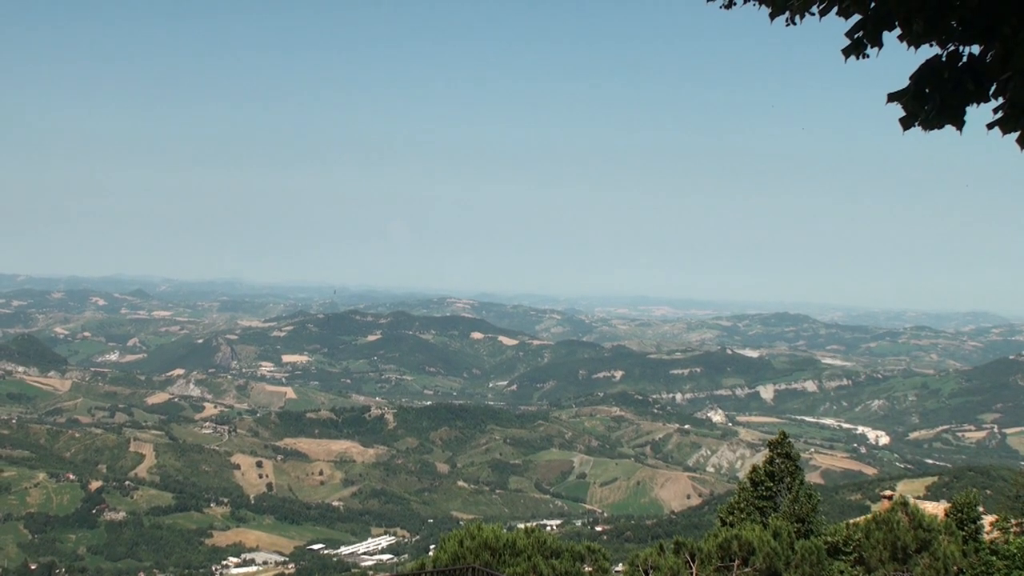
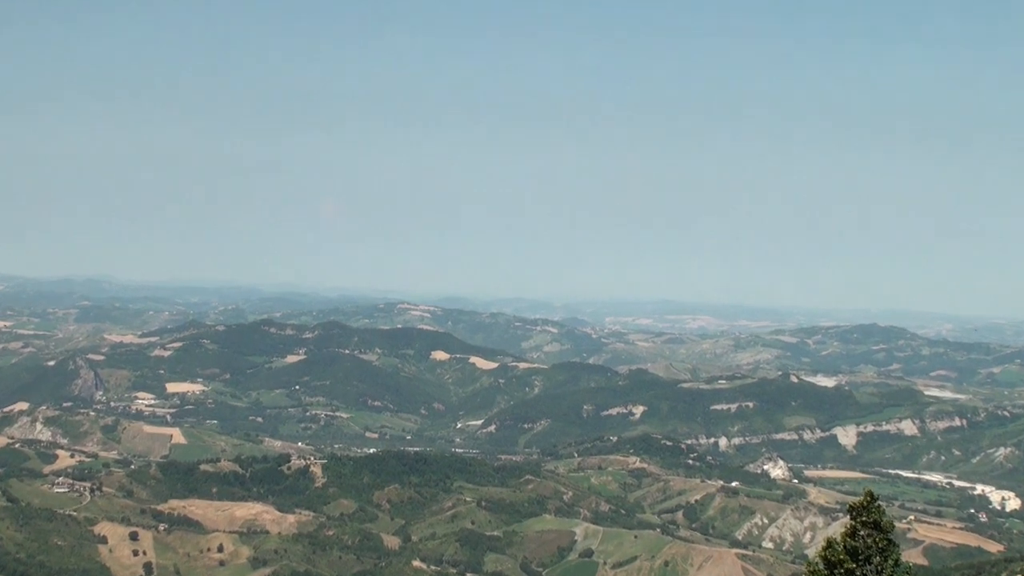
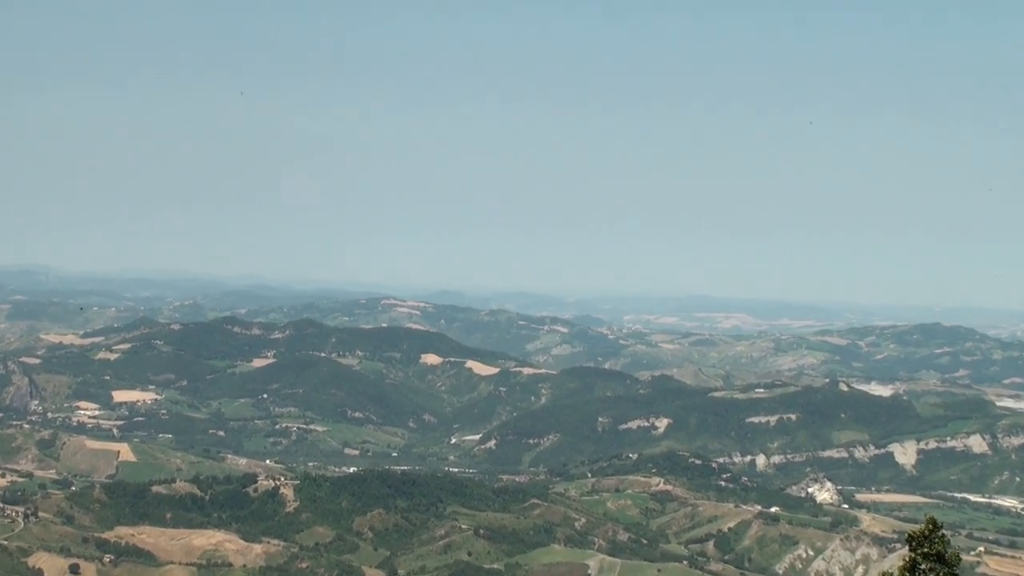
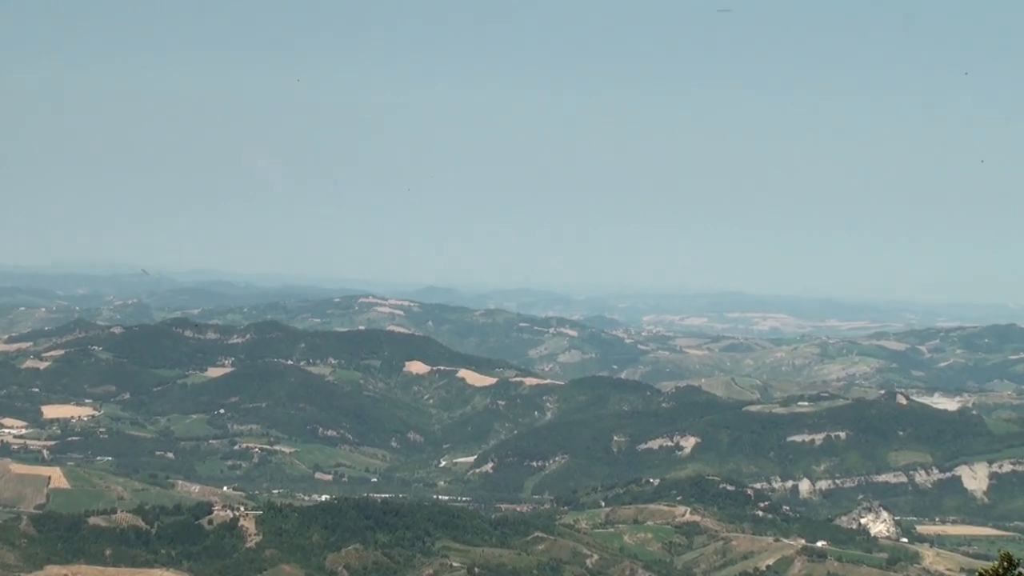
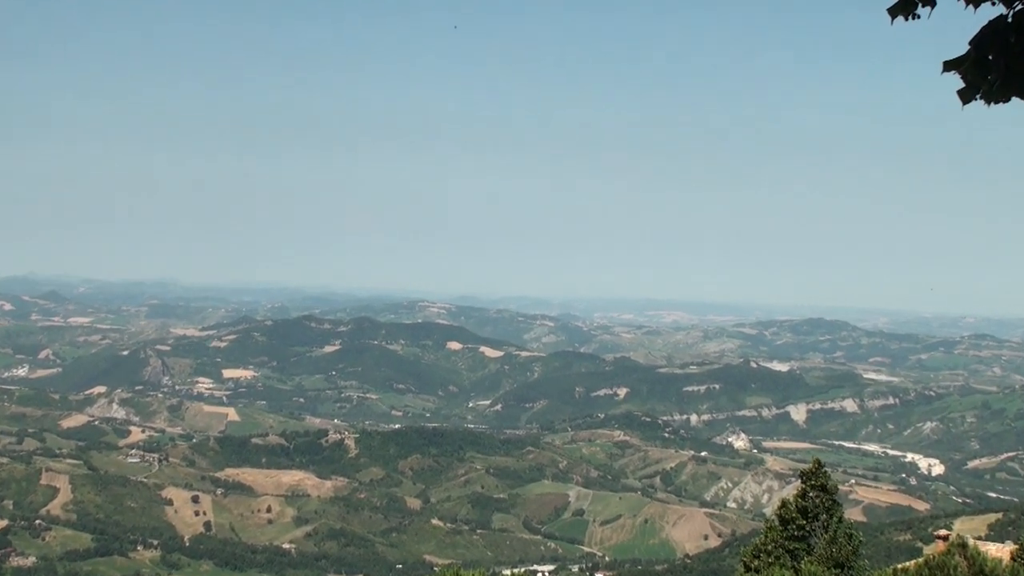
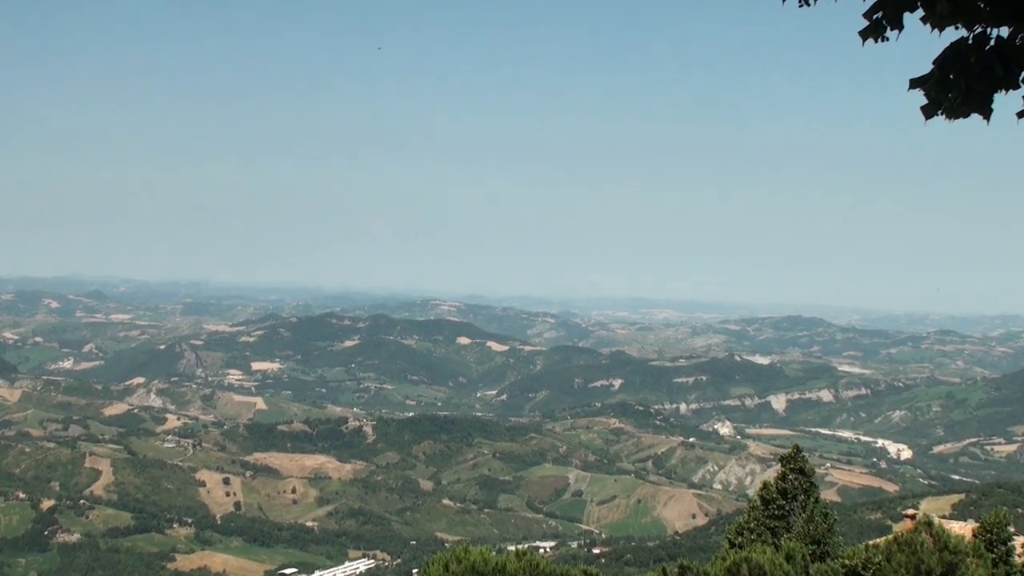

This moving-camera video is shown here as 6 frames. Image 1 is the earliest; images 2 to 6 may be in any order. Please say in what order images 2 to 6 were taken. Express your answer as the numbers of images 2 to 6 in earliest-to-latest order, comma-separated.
6, 5, 2, 3, 4
